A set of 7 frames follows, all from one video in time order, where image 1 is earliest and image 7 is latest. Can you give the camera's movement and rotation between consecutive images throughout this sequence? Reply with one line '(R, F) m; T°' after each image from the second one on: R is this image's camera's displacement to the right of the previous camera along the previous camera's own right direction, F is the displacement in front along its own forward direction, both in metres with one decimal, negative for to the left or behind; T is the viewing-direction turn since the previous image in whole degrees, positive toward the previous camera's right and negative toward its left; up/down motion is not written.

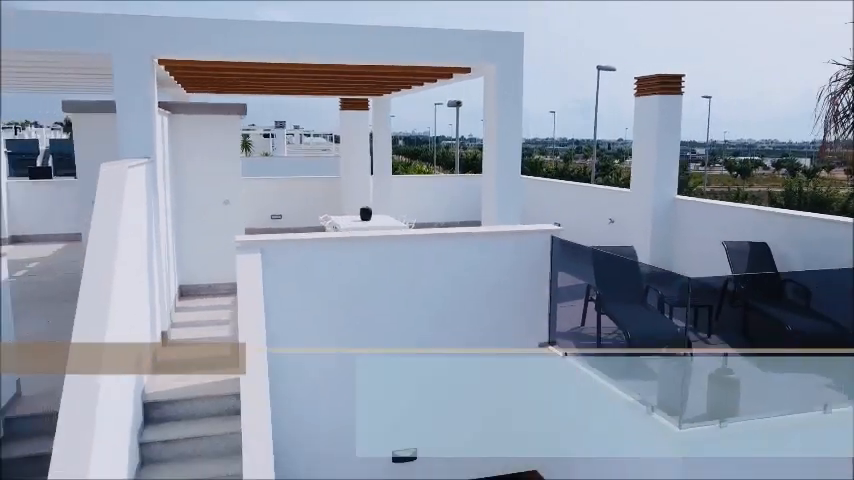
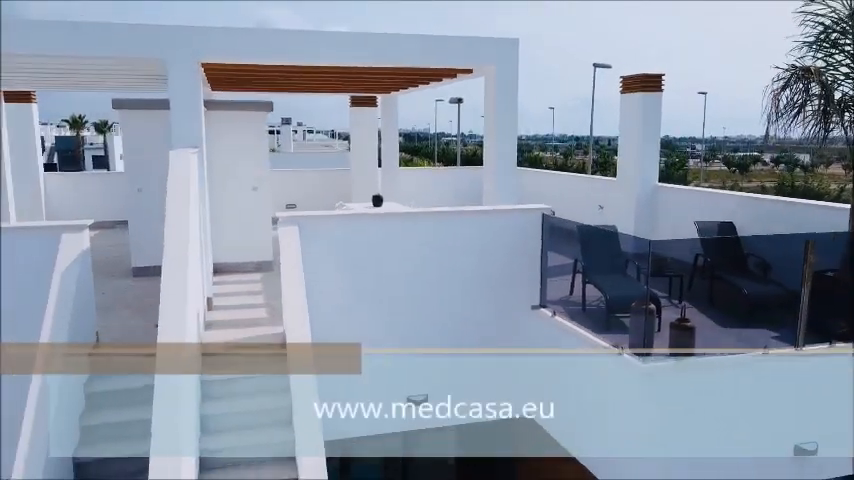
(-0.1, -1.0) m; 0°
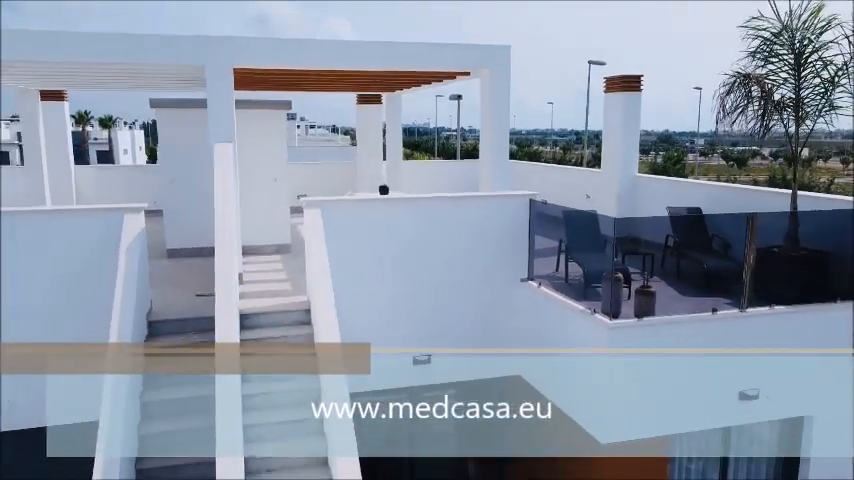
(0.0, -1.0) m; 0°
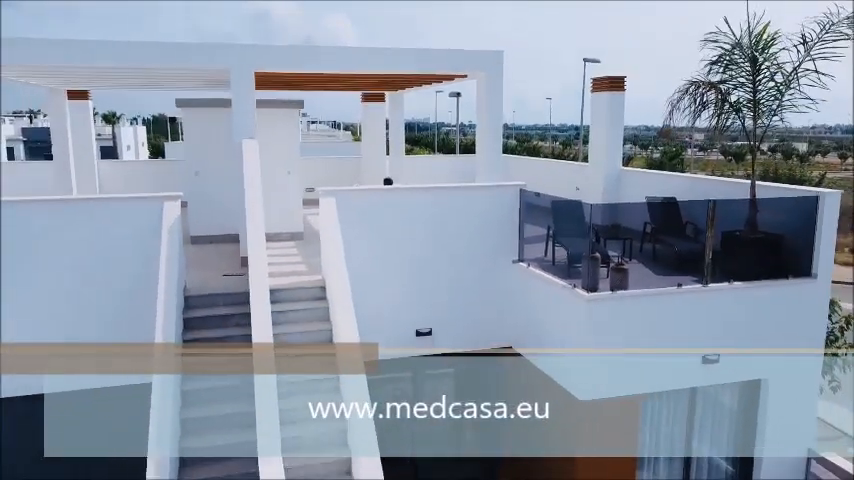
(0.0, -0.9) m; 0°
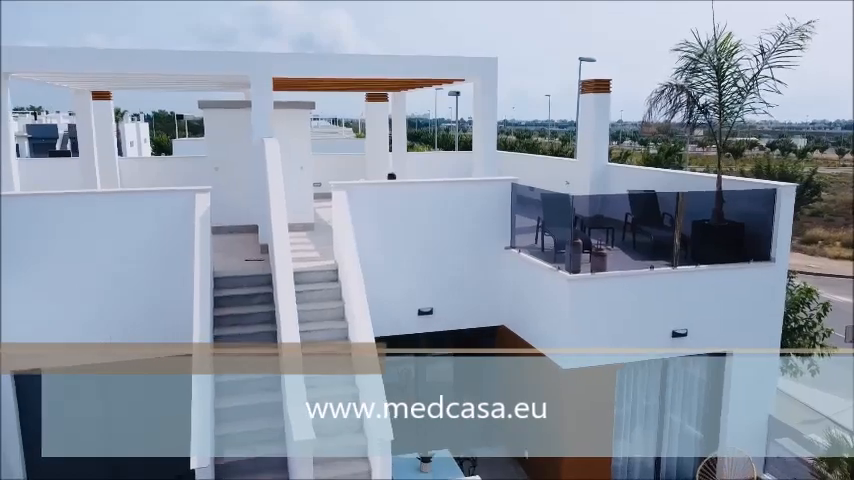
(0.0, -1.0) m; 0°
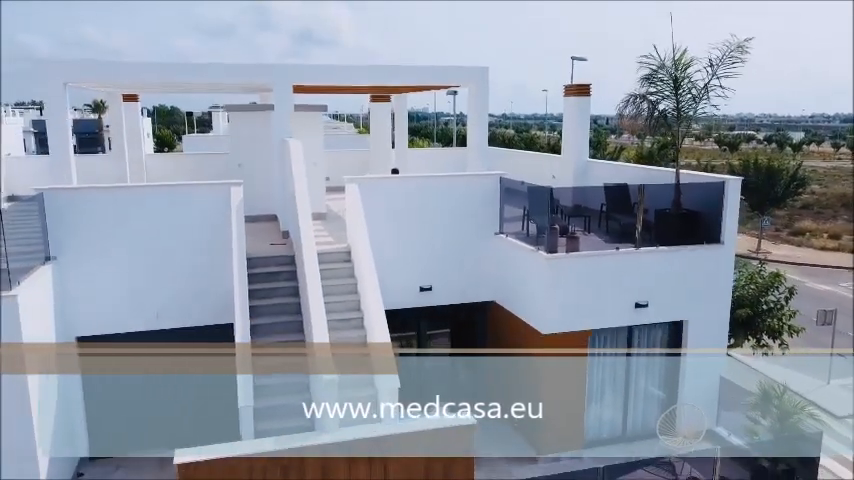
(0.0, -1.5) m; 0°
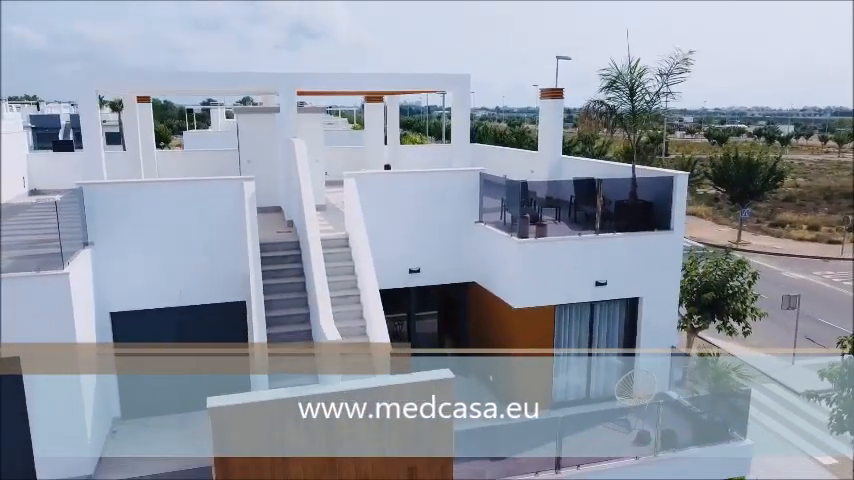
(+0.1, -1.5) m; +1°
